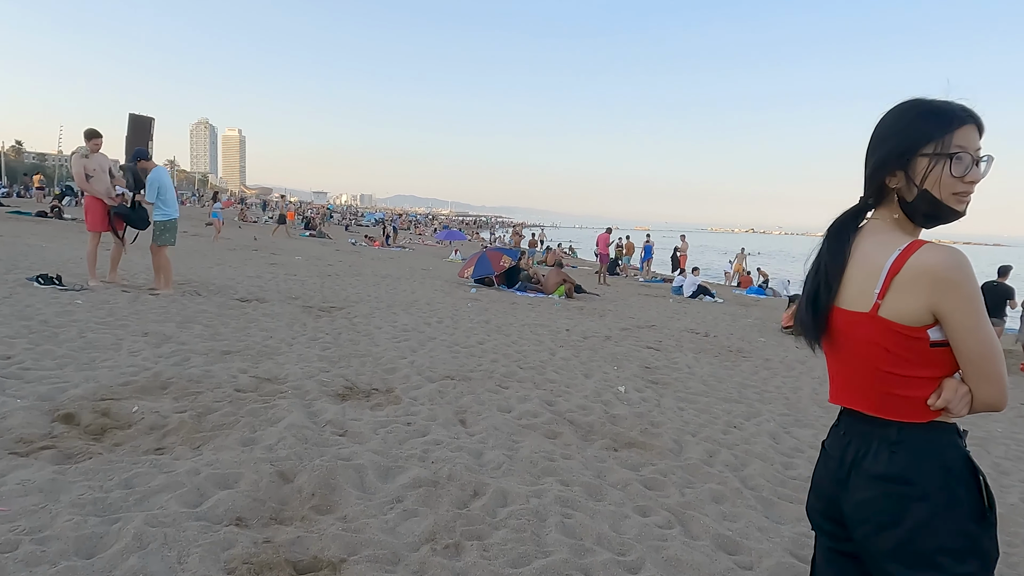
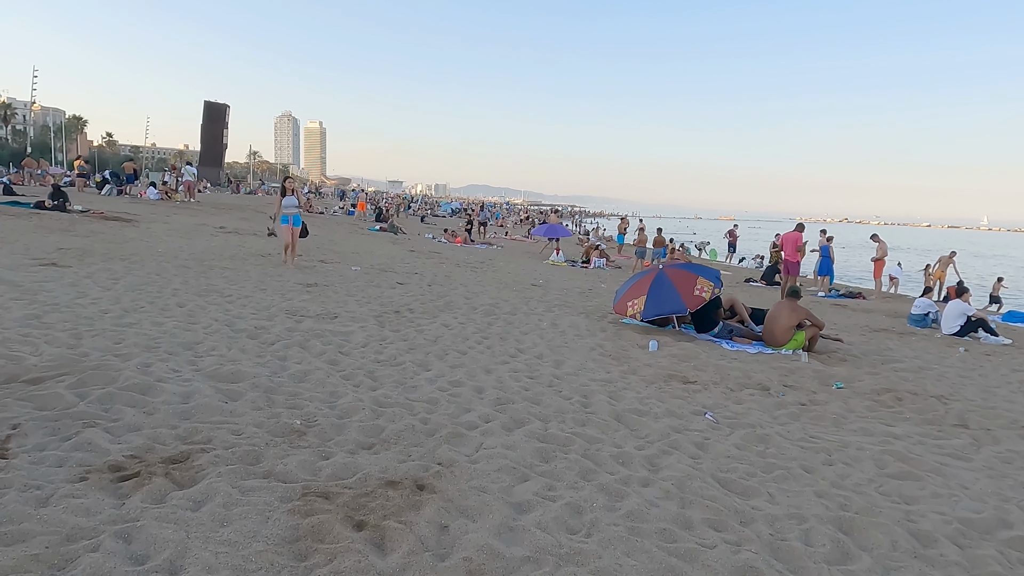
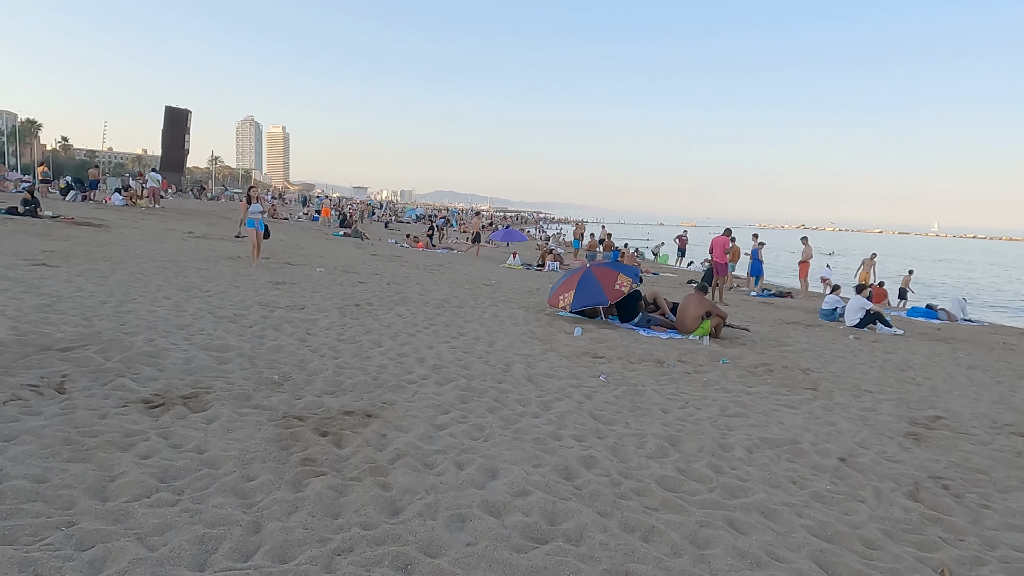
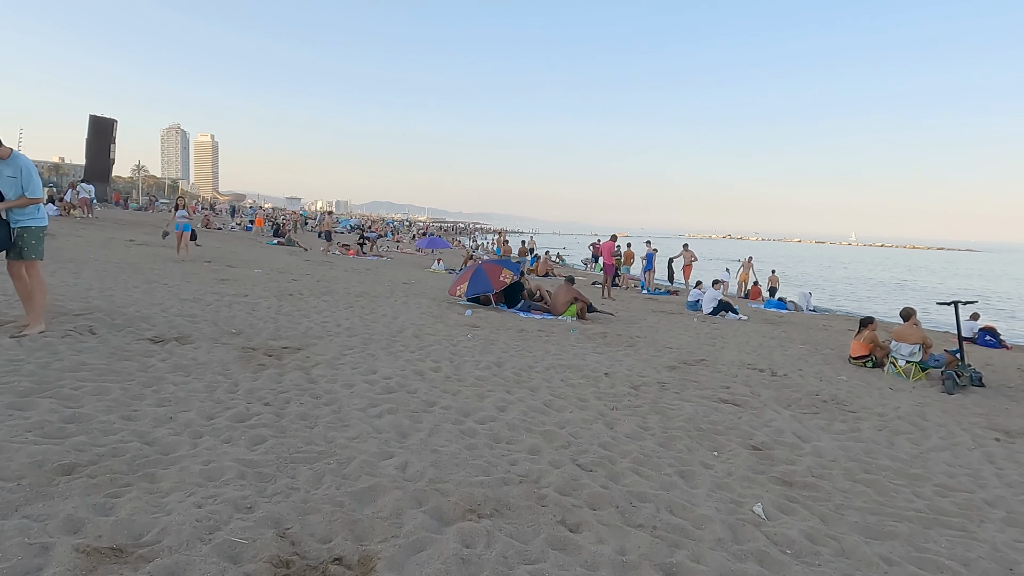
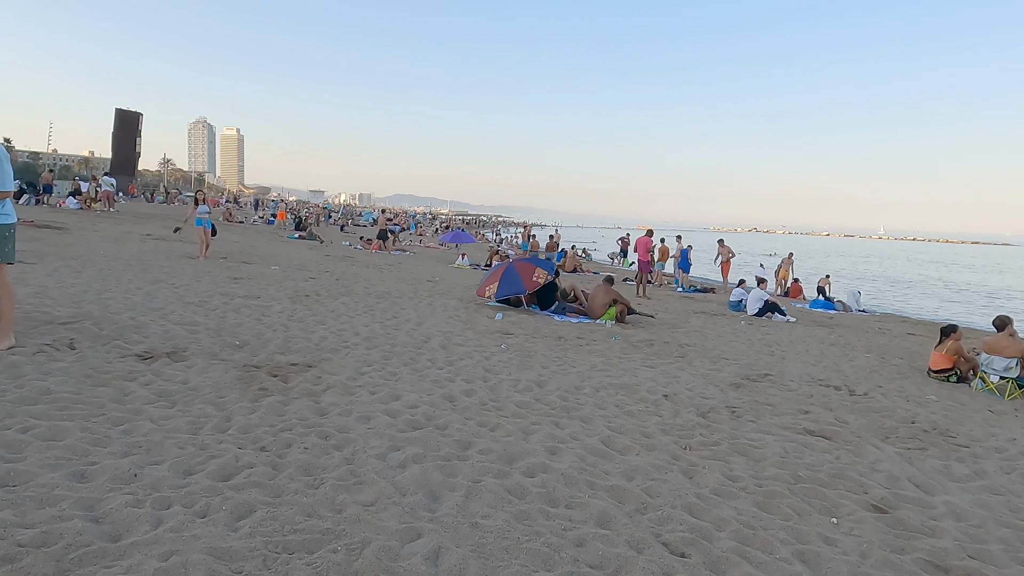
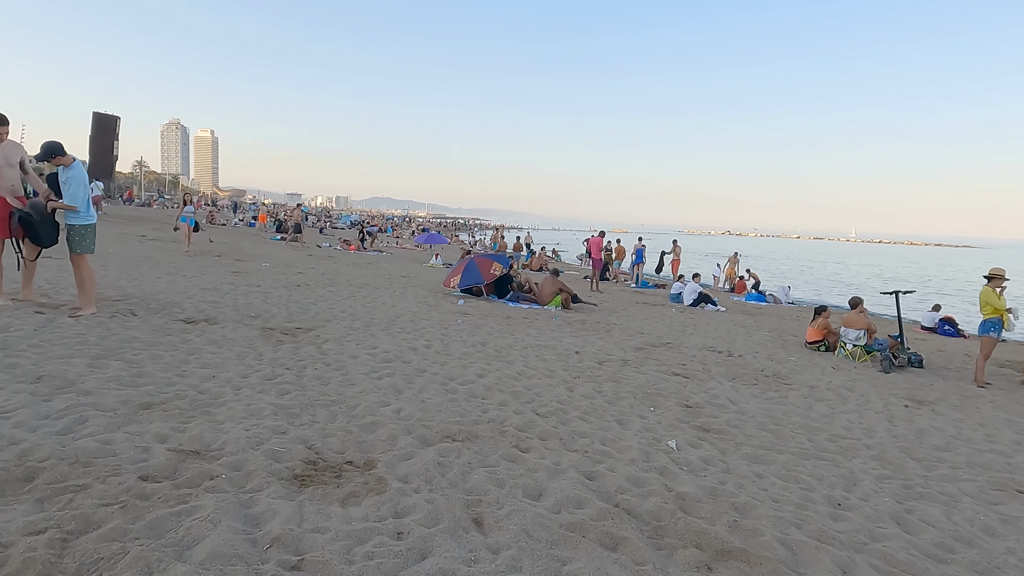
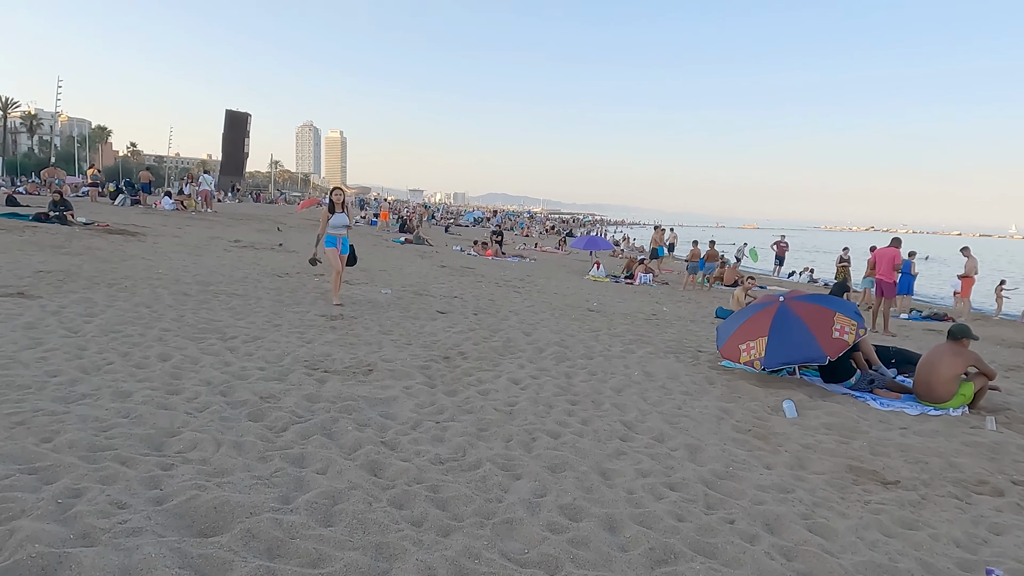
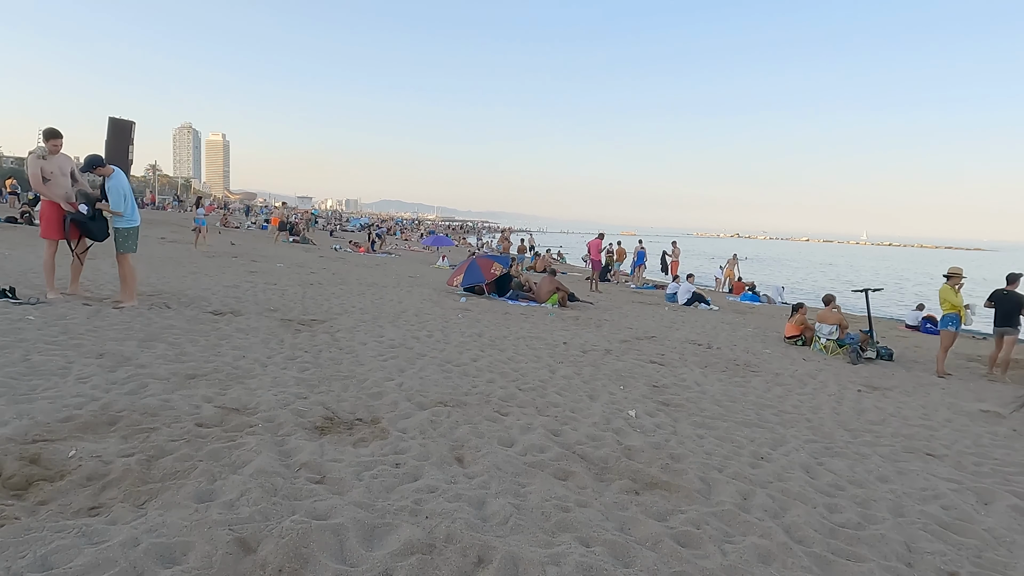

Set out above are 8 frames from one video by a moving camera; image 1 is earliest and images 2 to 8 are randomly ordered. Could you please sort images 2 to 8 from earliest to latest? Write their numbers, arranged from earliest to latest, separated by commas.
8, 6, 4, 5, 3, 2, 7
